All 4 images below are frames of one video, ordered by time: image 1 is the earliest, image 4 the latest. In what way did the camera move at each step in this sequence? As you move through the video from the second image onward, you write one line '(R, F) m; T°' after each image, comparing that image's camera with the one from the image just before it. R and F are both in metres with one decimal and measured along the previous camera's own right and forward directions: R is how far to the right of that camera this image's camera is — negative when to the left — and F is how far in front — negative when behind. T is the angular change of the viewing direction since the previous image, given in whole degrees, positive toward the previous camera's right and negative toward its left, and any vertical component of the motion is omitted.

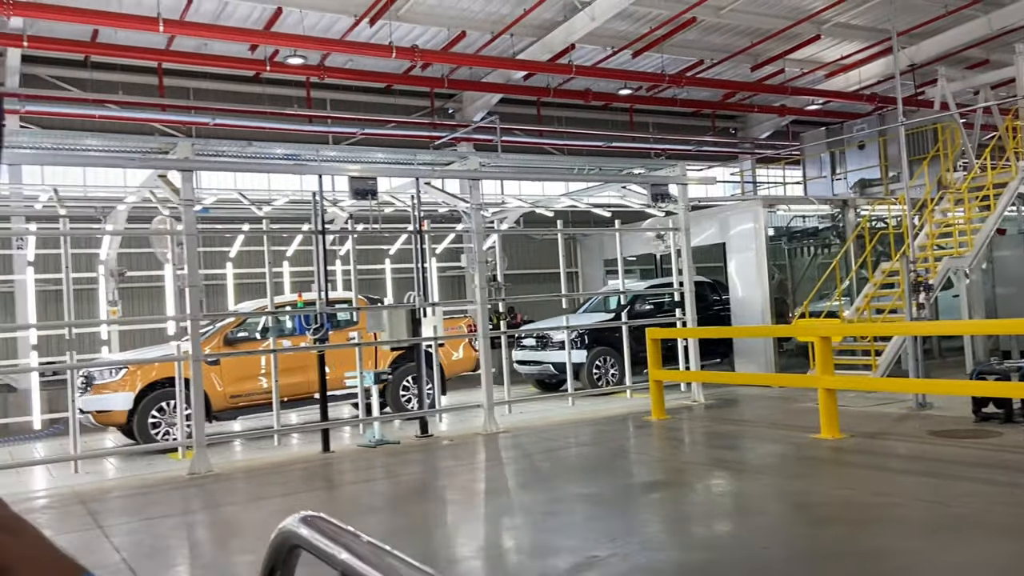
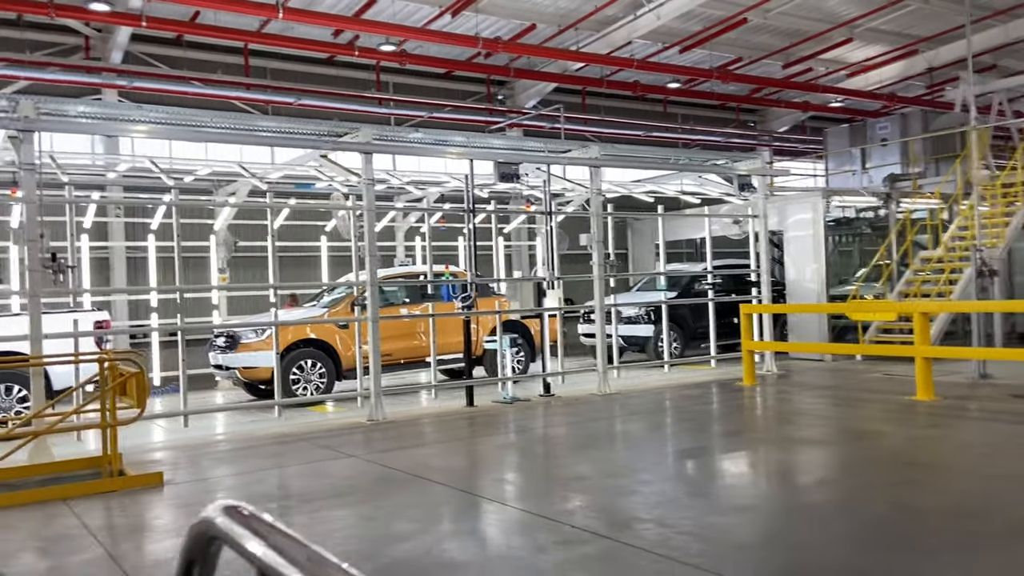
(-2.0, -1.1) m; +3°
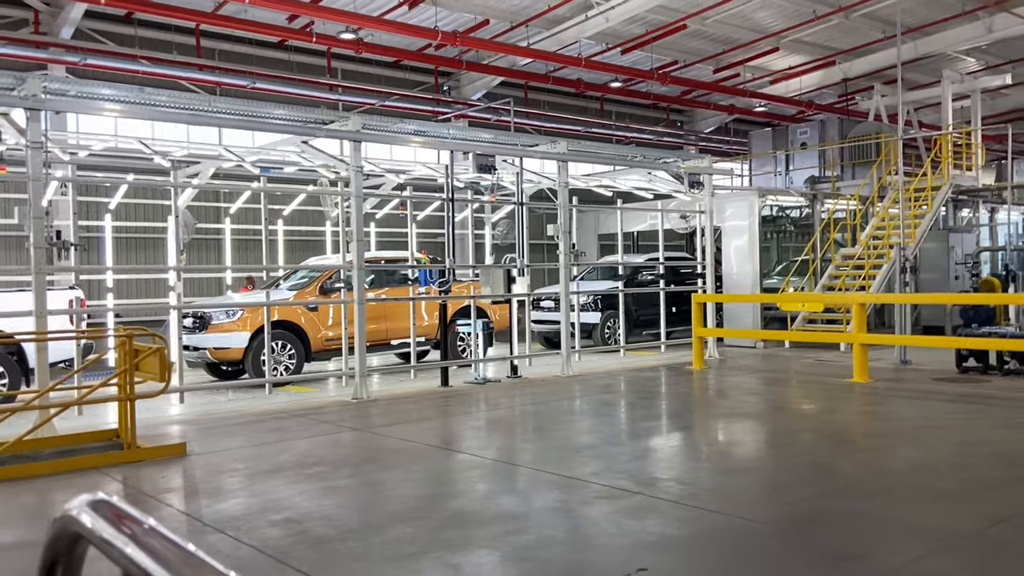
(-0.9, -0.5) m; +6°
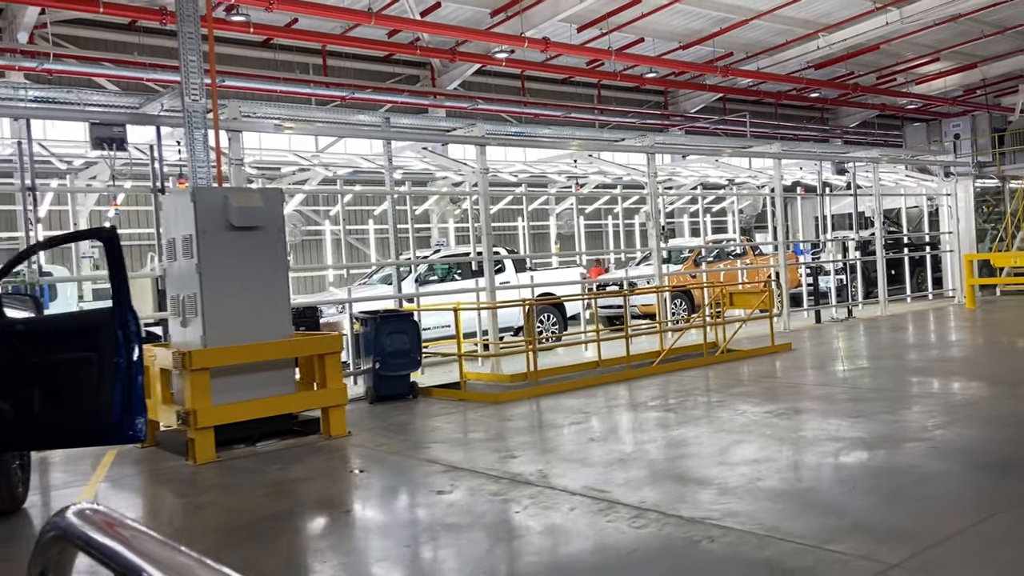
(-6.5, -5.0) m; -1°
